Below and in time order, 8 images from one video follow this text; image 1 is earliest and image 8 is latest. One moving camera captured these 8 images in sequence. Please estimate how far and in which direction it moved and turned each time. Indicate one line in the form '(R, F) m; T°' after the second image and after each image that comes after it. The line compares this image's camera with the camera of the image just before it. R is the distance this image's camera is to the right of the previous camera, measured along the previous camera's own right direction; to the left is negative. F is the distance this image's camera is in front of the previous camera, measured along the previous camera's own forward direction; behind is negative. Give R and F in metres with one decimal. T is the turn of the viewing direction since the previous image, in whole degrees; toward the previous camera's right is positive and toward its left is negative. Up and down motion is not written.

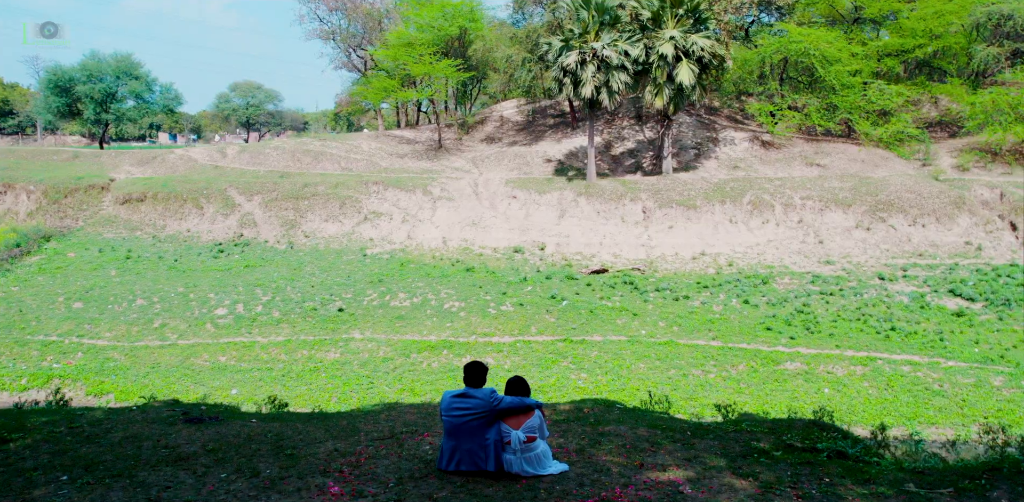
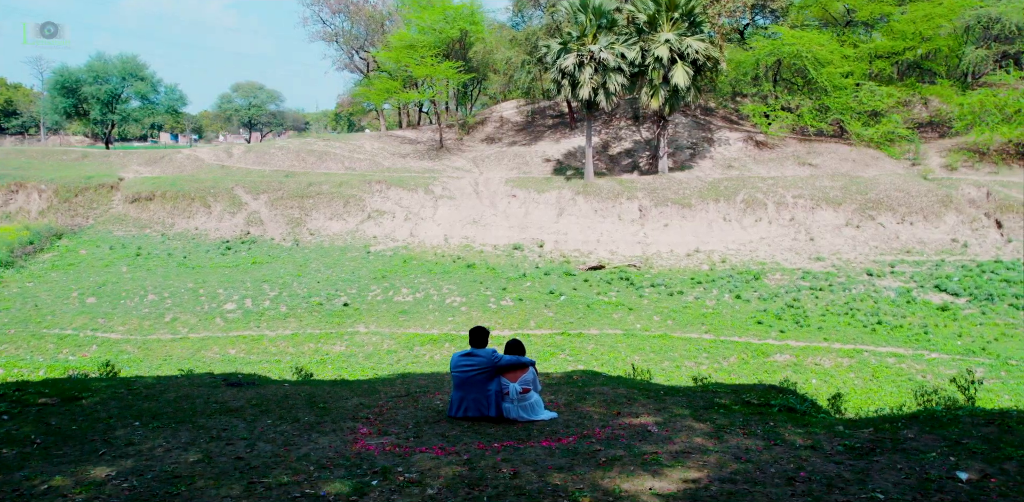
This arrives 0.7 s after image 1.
(0.0, -0.8) m; 0°
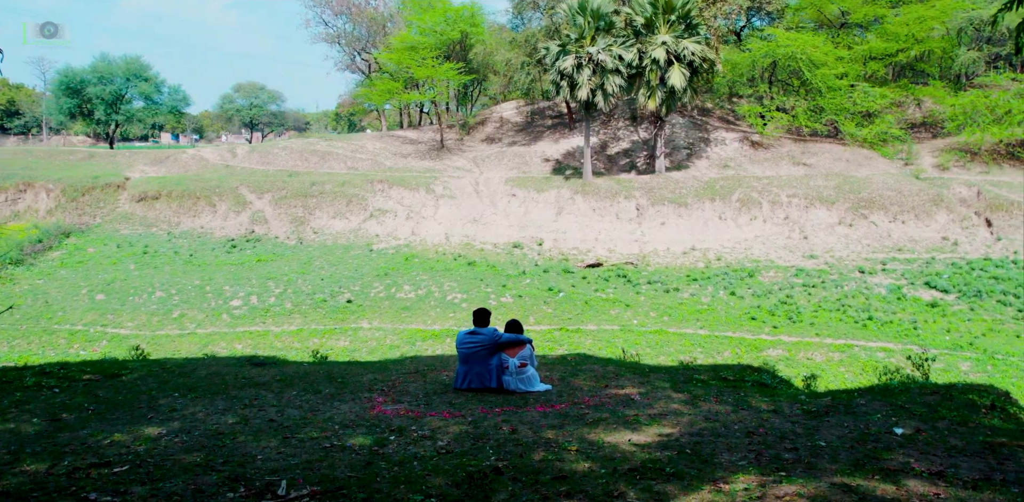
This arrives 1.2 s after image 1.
(0.0, -0.6) m; 0°
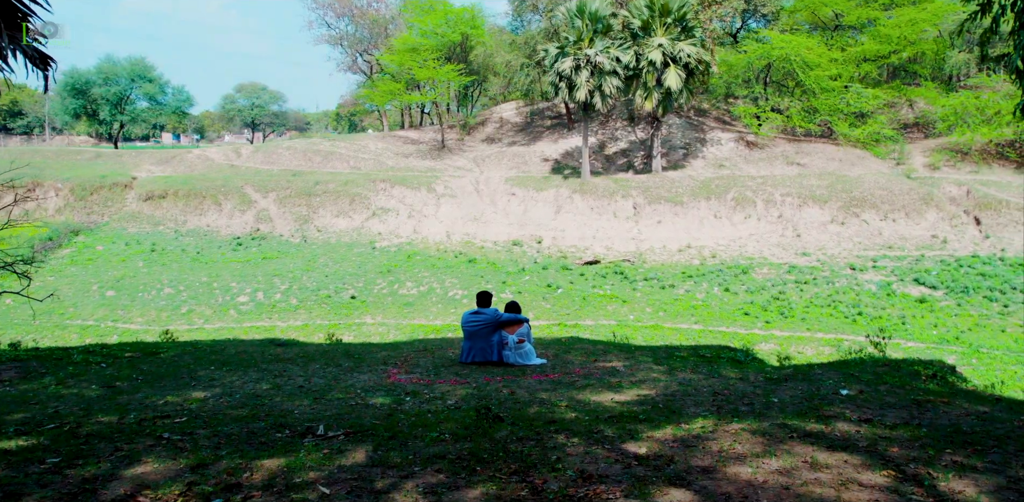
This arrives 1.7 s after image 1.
(0.0, -0.7) m; 0°
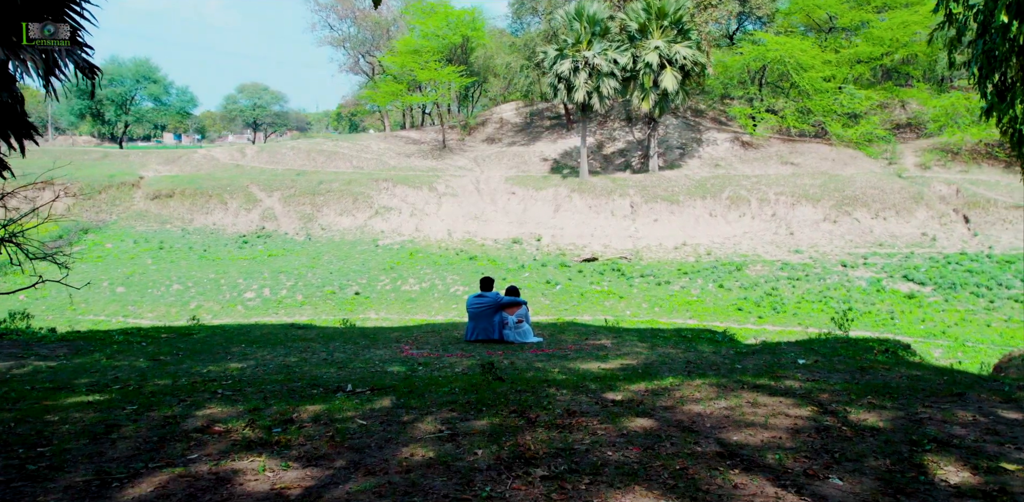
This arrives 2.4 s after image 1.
(0.0, -0.7) m; 0°
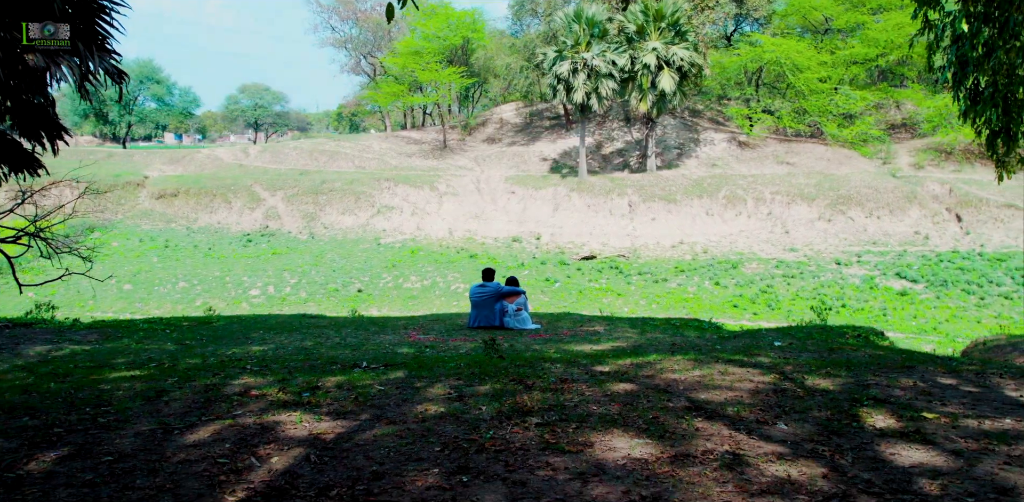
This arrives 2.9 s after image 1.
(0.0, -0.5) m; 0°
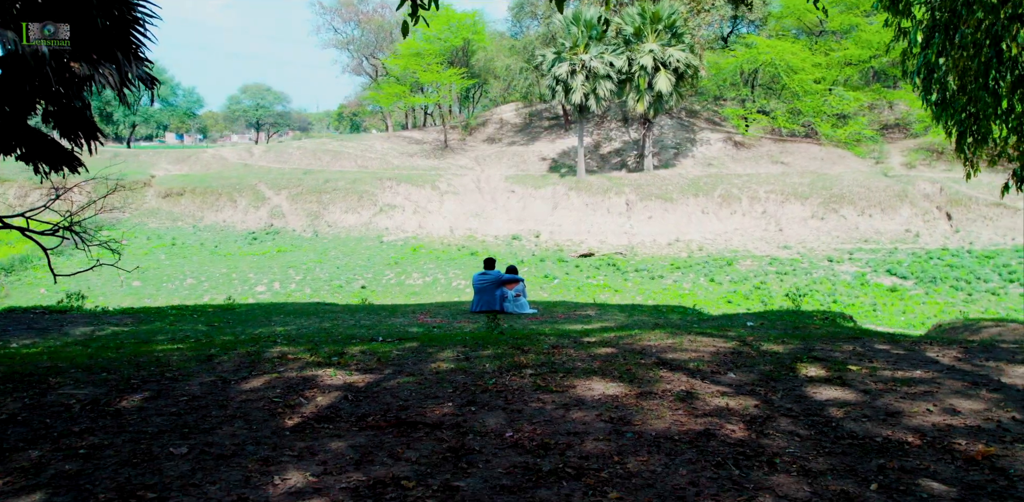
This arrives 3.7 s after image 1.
(0.0, -0.7) m; 0°
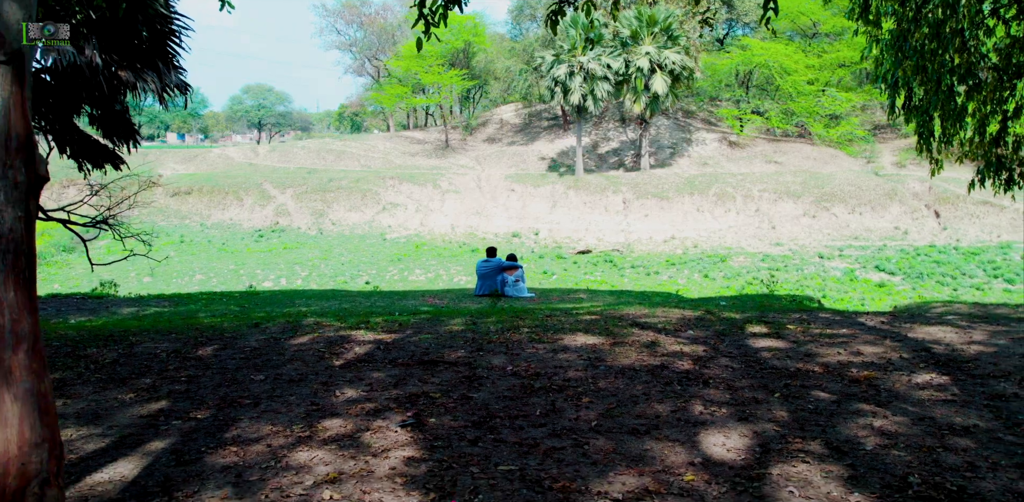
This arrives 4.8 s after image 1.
(0.0, -0.8) m; 0°
